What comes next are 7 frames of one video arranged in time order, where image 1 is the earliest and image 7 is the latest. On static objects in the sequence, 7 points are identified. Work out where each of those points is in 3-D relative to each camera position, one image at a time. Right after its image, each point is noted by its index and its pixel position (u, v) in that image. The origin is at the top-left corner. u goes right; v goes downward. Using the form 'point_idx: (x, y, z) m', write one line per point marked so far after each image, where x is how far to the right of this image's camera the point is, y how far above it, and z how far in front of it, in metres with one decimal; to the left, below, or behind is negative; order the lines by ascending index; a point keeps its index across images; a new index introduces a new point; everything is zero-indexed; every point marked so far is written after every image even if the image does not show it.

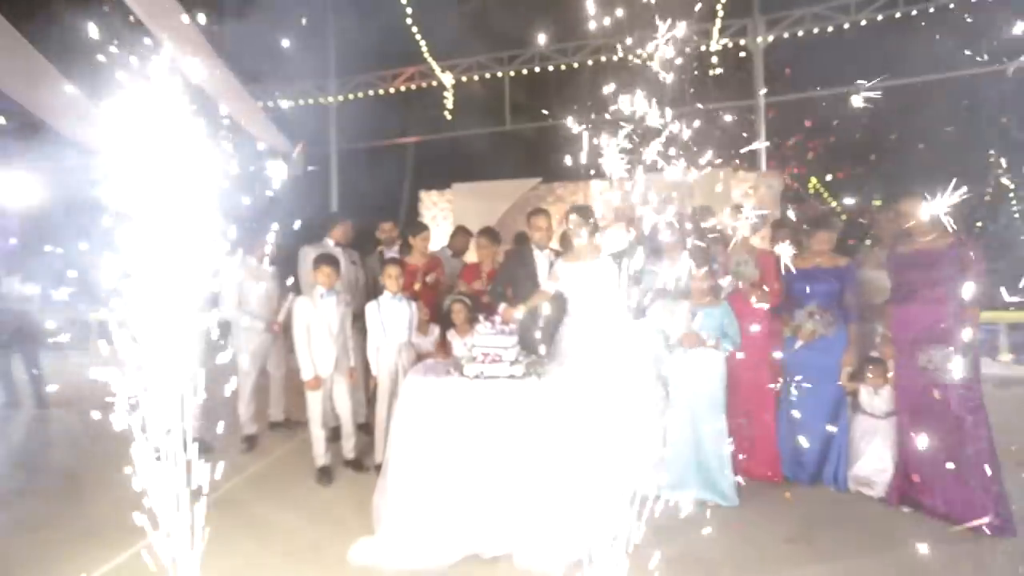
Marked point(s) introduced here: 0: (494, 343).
0: (-0.1, -0.3, +3.7) m
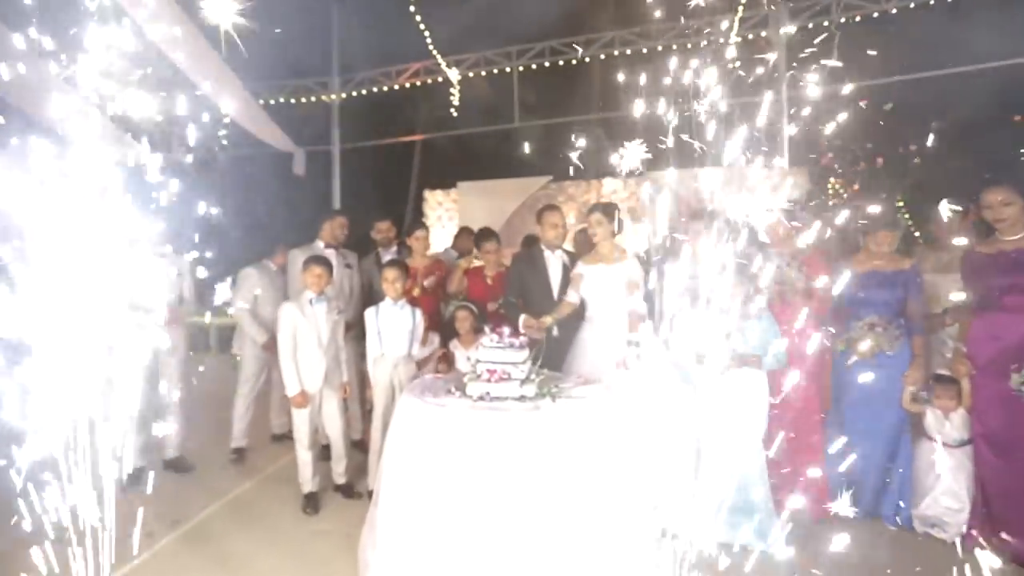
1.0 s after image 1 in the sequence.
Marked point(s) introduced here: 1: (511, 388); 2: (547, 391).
0: (0.0, -0.3, +3.2) m
1: (0.0, -0.4, +3.1) m
2: (+0.1, -0.5, +3.2) m
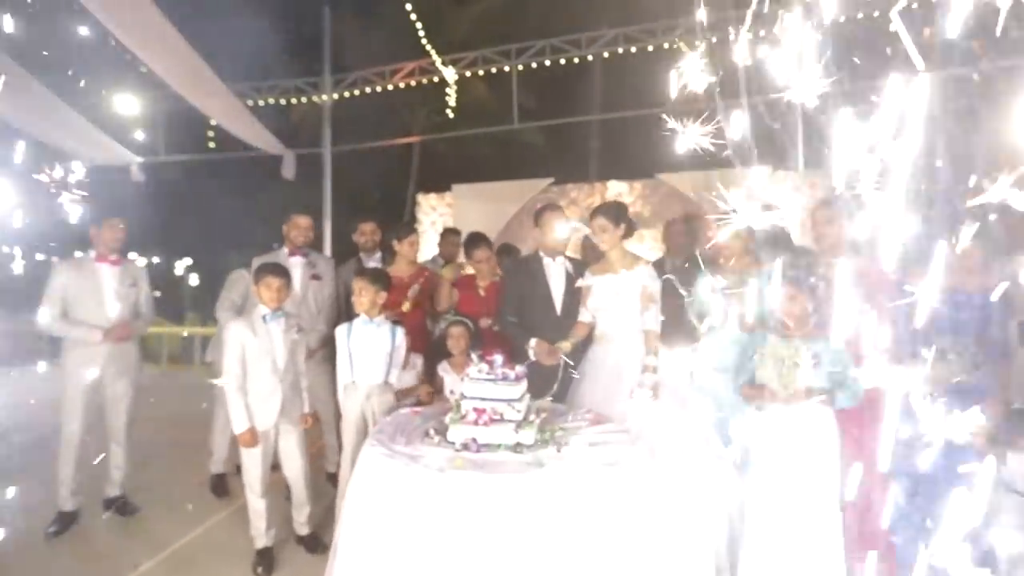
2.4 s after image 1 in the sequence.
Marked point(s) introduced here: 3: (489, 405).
0: (-0.1, -0.4, +2.5) m
1: (0.0, -0.5, +2.5) m
2: (+0.1, -0.5, +2.5) m
3: (-0.1, -0.4, +2.5) m
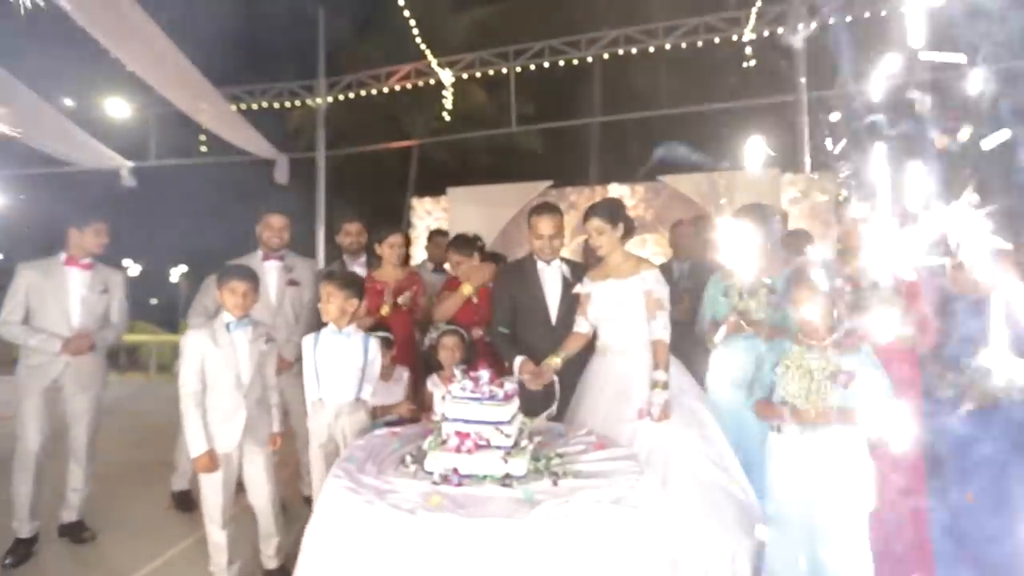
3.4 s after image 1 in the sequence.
0: (-0.1, -0.4, +2.2) m
1: (-0.1, -0.5, +2.1) m
2: (+0.1, -0.5, +2.2) m
3: (-0.1, -0.4, +2.2) m
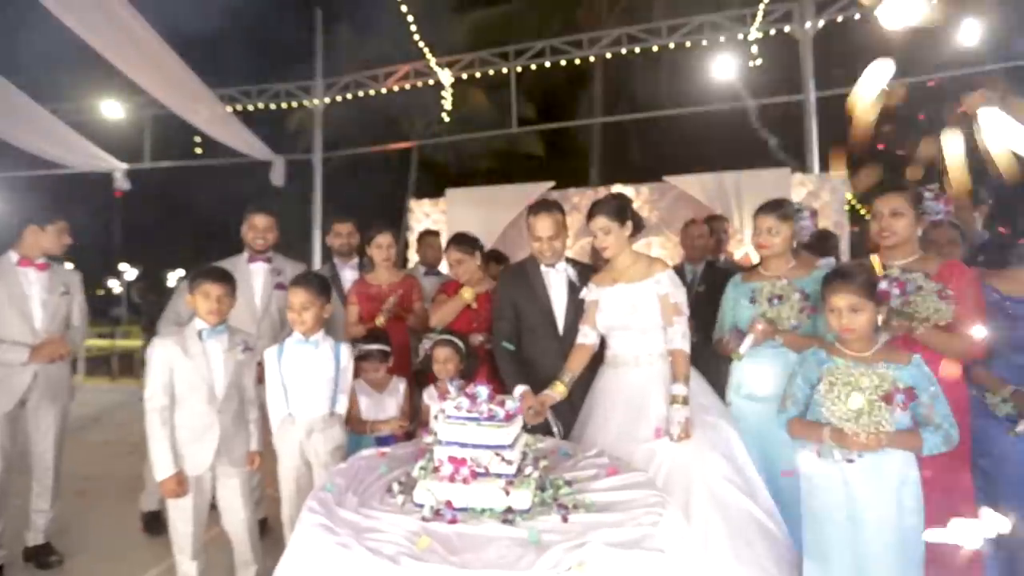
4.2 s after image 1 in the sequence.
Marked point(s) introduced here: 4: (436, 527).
0: (-0.1, -0.4, +1.9) m
1: (-0.1, -0.5, +1.8) m
2: (+0.1, -0.5, +1.9) m
3: (-0.1, -0.4, +1.9) m
4: (-0.2, -0.6, +1.8) m
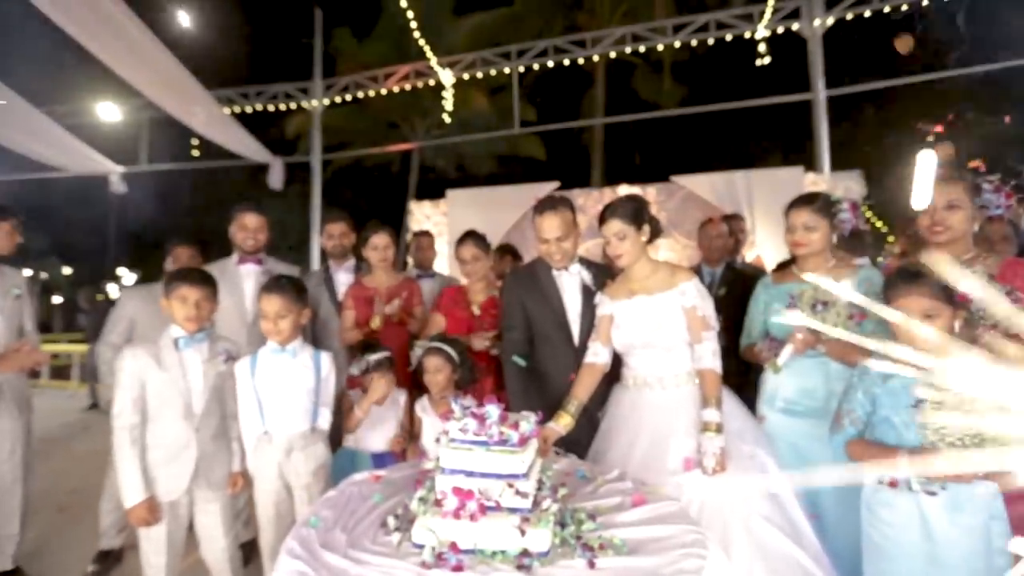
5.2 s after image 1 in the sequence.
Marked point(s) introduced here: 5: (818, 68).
0: (-0.1, -0.4, +1.6) m
1: (0.0, -0.5, +1.6) m
2: (+0.1, -0.5, +1.6) m
3: (-0.1, -0.4, +1.6) m
4: (-0.1, -0.6, +1.5) m
5: (+2.5, +1.8, +6.1) m
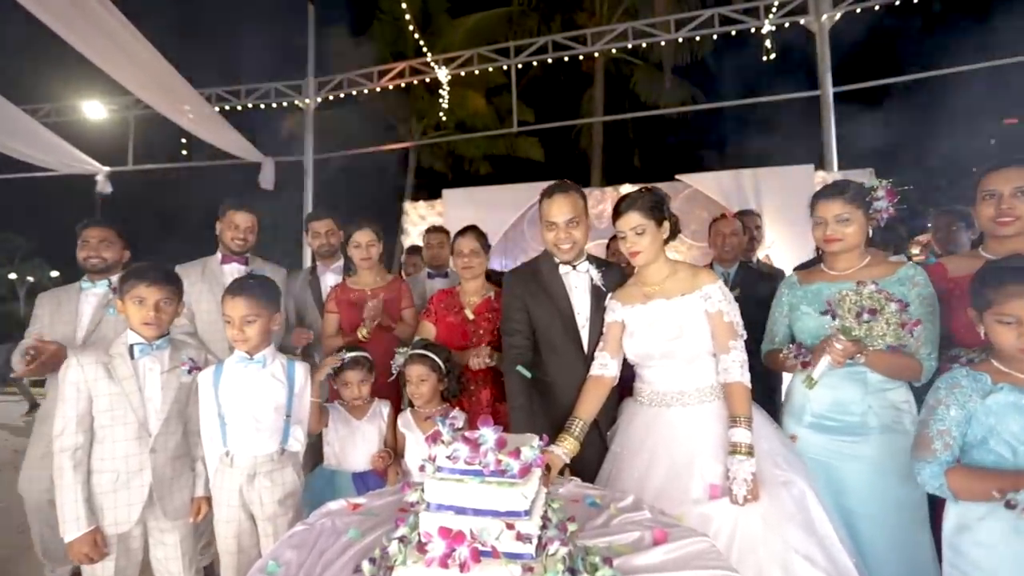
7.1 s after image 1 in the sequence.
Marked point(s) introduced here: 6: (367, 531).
0: (-0.1, -0.4, +1.3) m
1: (0.0, -0.5, +1.3) m
2: (+0.1, -0.5, +1.3) m
3: (-0.1, -0.4, +1.3) m
4: (-0.1, -0.6, +1.2) m
5: (+2.5, +1.8, +5.8) m
6: (-0.3, -0.6, +1.7) m
